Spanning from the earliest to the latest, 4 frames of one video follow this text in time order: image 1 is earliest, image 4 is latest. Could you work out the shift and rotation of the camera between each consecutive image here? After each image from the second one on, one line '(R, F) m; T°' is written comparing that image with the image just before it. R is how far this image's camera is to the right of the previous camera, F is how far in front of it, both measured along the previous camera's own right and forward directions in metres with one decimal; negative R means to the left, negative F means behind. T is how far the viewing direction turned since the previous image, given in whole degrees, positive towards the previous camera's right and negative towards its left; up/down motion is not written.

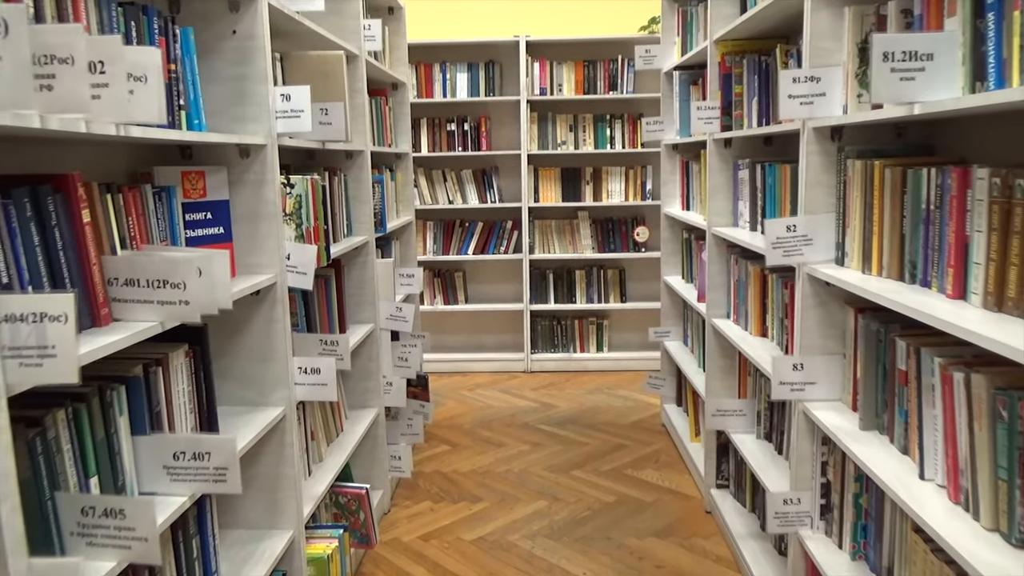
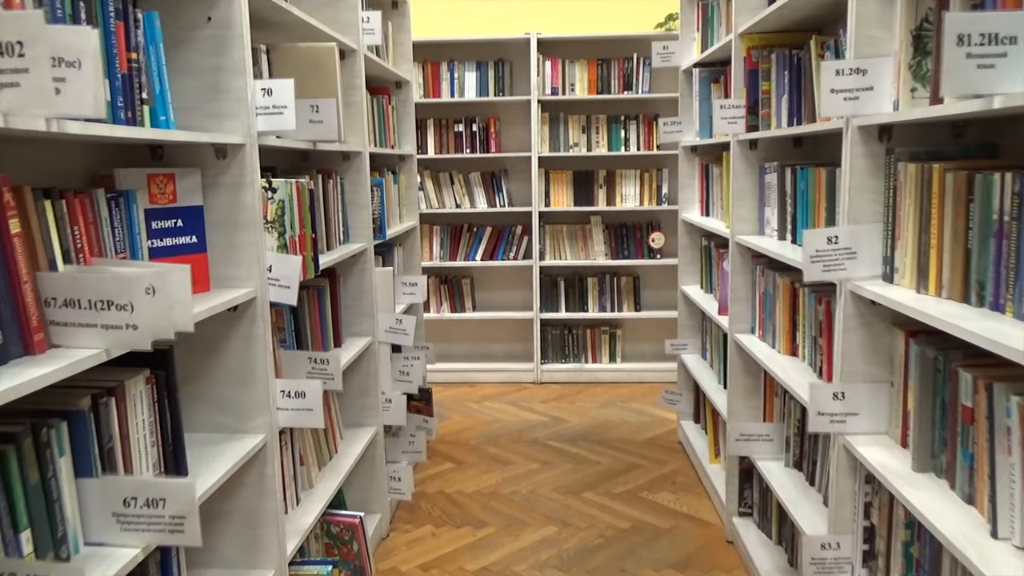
(0.0, +0.2) m; -1°
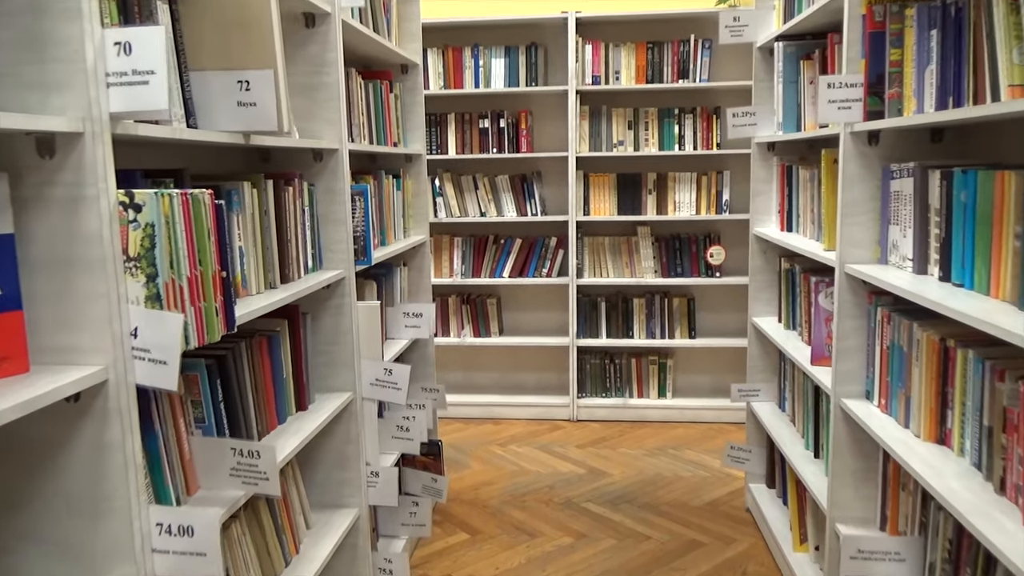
(0.0, +0.7) m; -3°
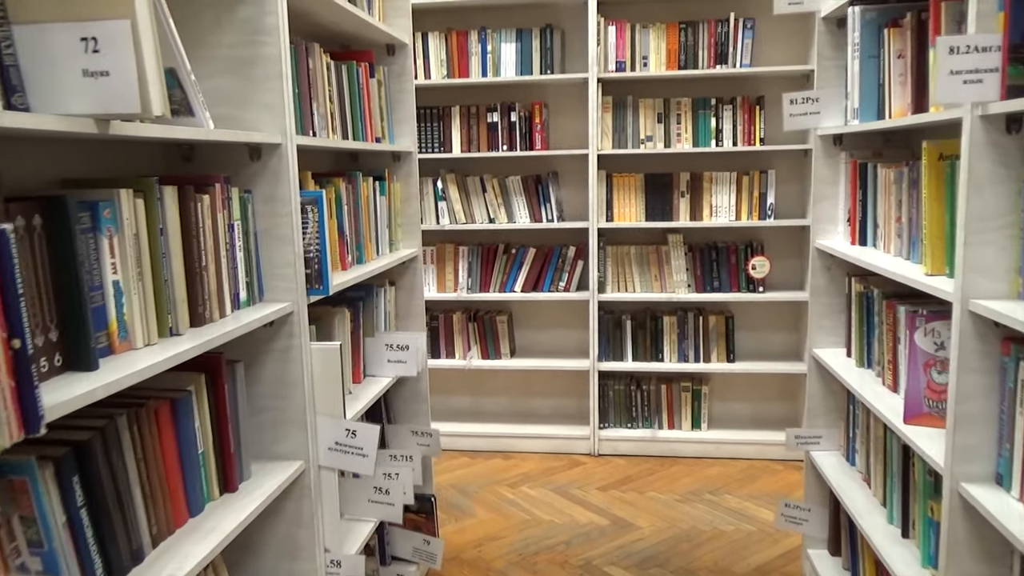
(0.0, +0.5) m; -2°
